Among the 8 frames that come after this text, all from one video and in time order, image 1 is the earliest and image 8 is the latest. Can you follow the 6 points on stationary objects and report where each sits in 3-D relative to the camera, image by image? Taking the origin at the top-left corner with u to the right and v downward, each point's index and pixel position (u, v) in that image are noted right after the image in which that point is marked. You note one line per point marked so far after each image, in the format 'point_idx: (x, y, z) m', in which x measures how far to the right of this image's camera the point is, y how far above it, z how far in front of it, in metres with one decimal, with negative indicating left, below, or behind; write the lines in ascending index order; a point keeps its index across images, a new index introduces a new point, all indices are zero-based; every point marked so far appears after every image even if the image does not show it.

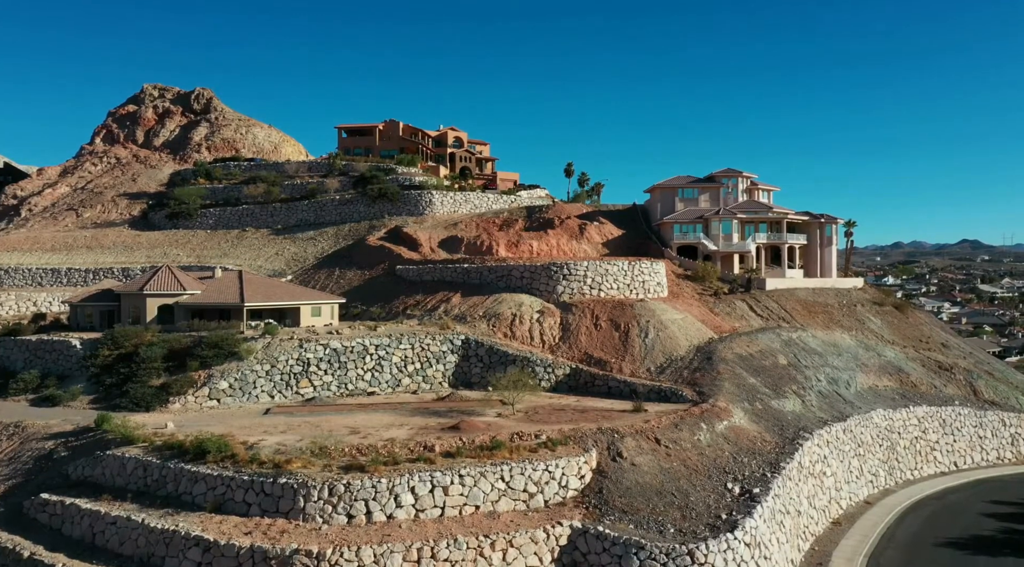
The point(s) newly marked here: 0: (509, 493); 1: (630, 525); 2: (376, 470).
0: (-0.1, -5.5, +19.7) m
1: (+3.0, -6.2, +19.4) m
2: (-3.4, -4.7, +19.0) m
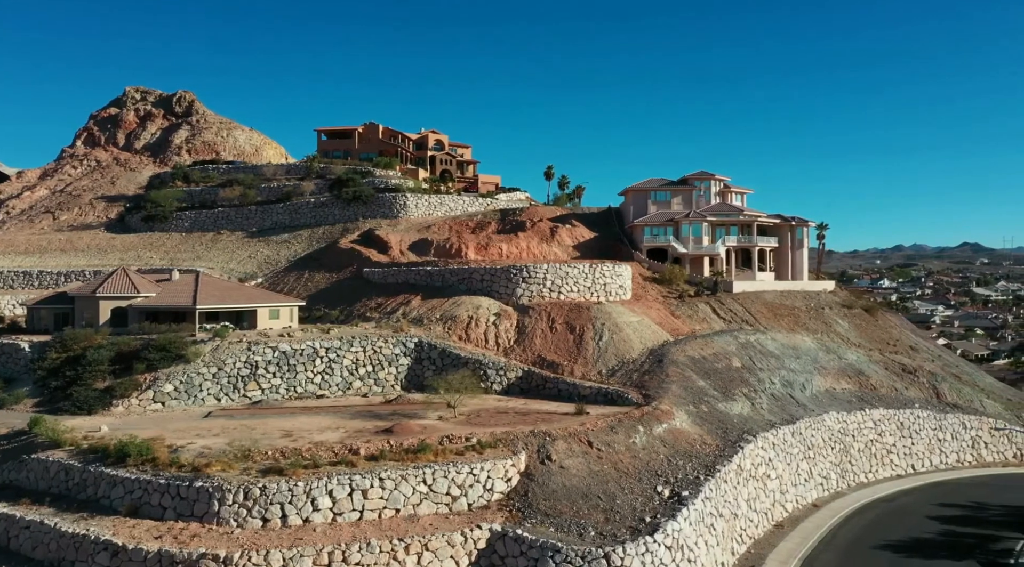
0: (-2.1, -5.6, +19.6) m
1: (+1.0, -6.3, +19.3) m
2: (-5.5, -4.8, +18.9) m
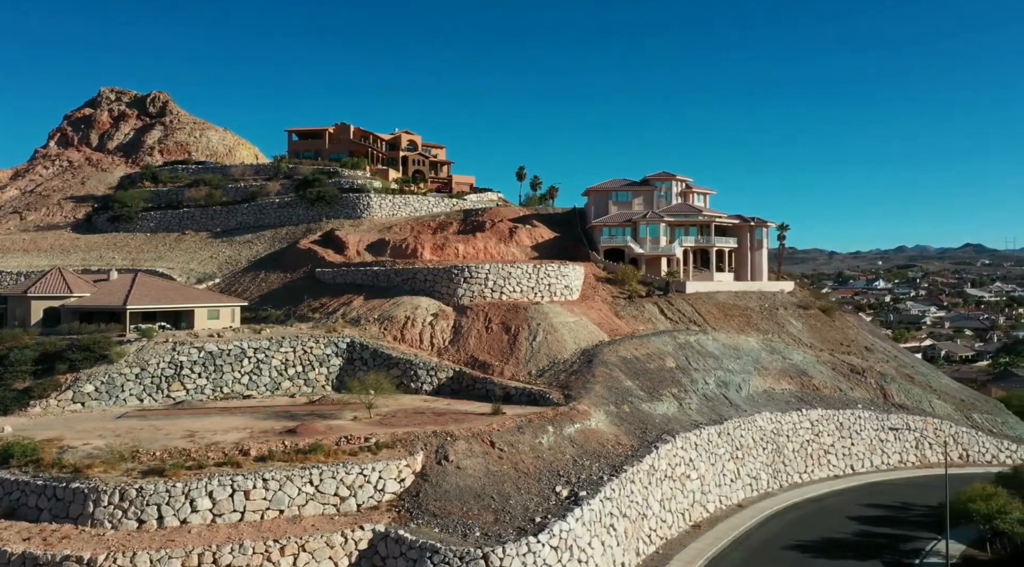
0: (-5.0, -5.5, +19.5) m
1: (-2.0, -6.2, +19.2) m
2: (-8.4, -4.8, +18.7) m
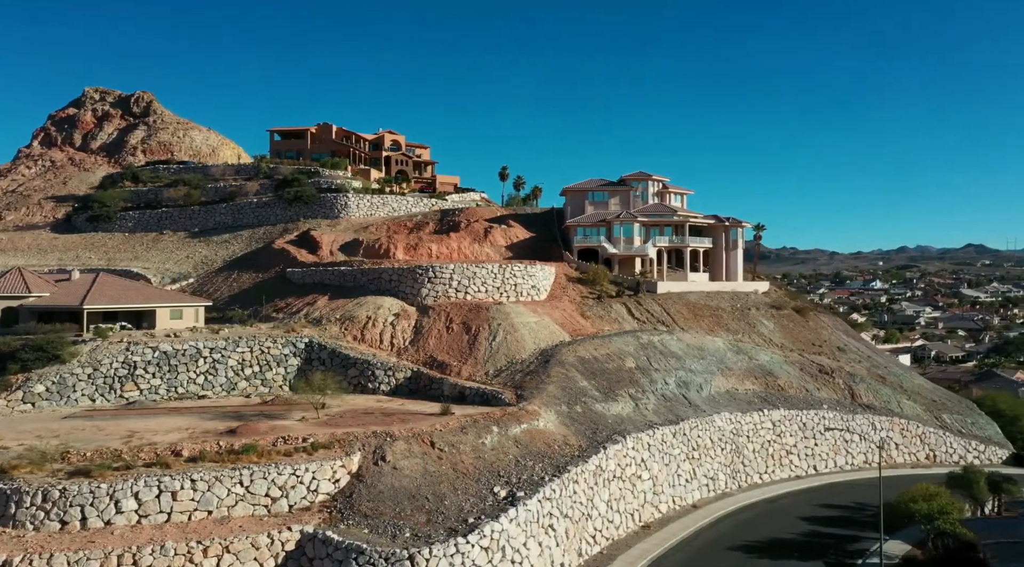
0: (-6.8, -5.5, +19.4) m
1: (-3.7, -6.2, +19.1) m
2: (-10.2, -4.7, +18.6) m
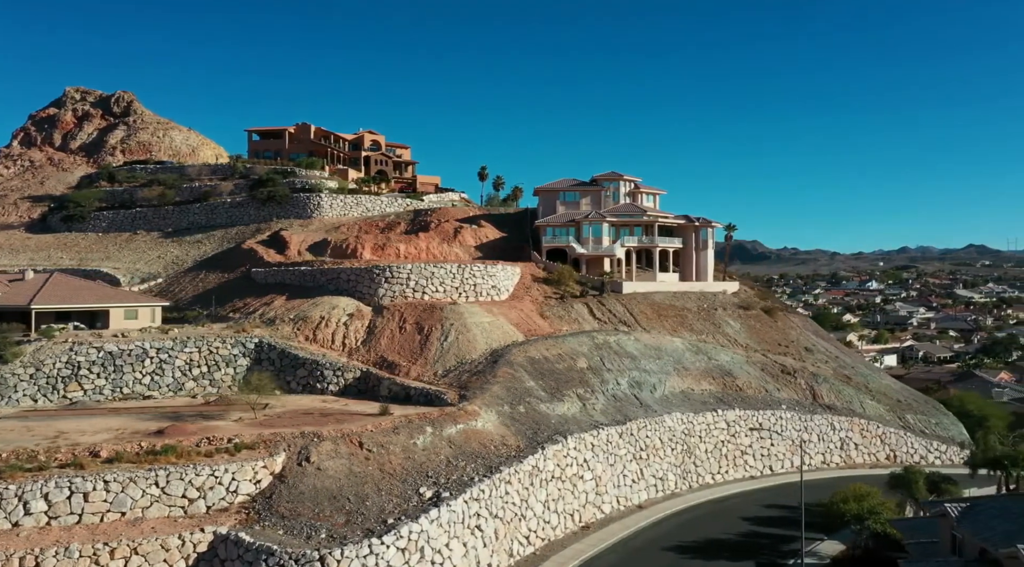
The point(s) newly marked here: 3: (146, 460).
0: (-8.9, -5.5, +19.2) m
1: (-5.8, -6.2, +19.0) m
2: (-12.3, -4.7, +18.5) m
3: (-9.7, -4.7, +19.9) m
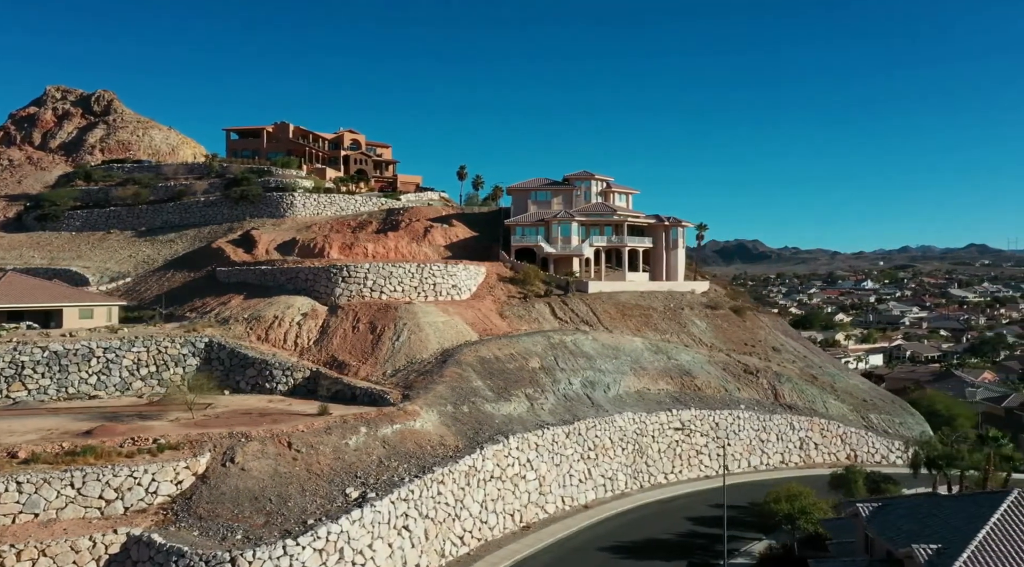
0: (-11.0, -5.5, +19.1) m
1: (-7.9, -6.2, +18.8) m
2: (-14.3, -4.7, +18.3) m
3: (-11.7, -4.6, +19.8) m
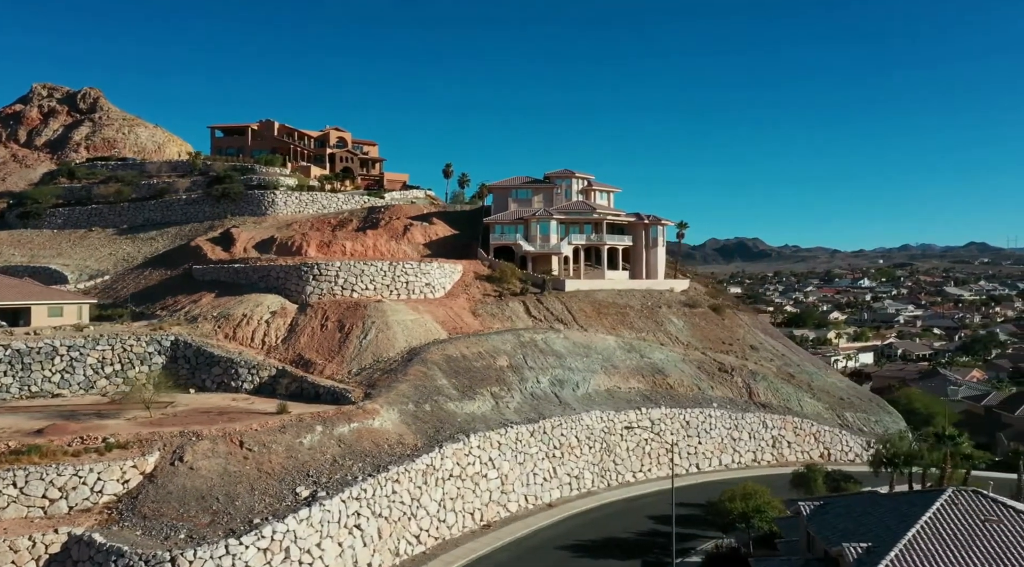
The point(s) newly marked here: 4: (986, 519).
0: (-12.4, -5.4, +19.0) m
1: (-9.3, -6.1, +18.7) m
2: (-15.7, -4.7, +18.2) m
3: (-13.1, -4.6, +19.7) m
4: (+9.5, -4.7, +15.2) m
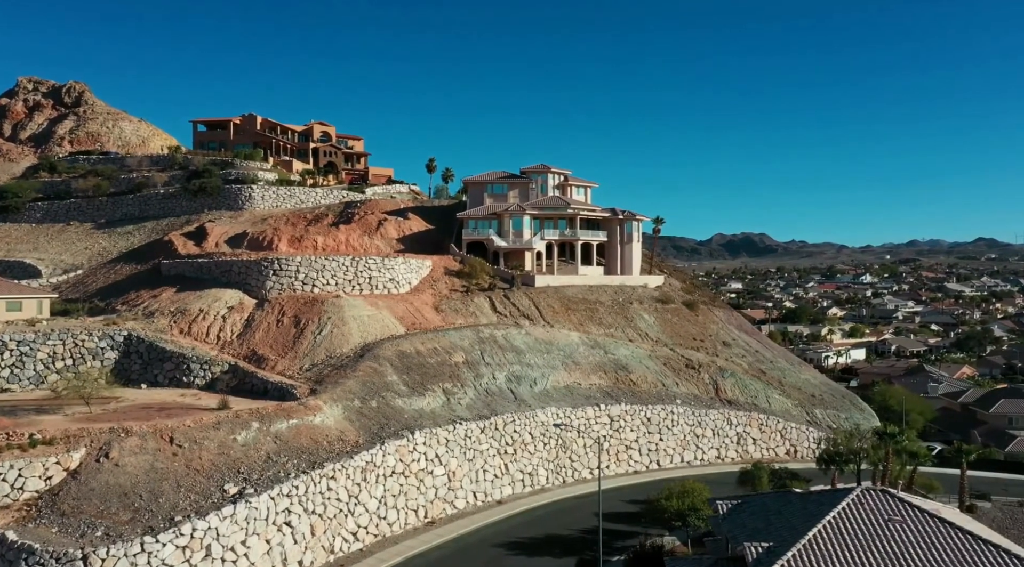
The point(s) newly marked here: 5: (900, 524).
0: (-14.4, -5.3, +18.8) m
1: (-11.3, -6.0, +18.6) m
2: (-17.7, -4.5, +18.0) m
3: (-15.1, -4.5, +19.5) m
4: (+7.5, -4.7, +15.0) m
5: (+7.6, -4.7, +14.7) m
